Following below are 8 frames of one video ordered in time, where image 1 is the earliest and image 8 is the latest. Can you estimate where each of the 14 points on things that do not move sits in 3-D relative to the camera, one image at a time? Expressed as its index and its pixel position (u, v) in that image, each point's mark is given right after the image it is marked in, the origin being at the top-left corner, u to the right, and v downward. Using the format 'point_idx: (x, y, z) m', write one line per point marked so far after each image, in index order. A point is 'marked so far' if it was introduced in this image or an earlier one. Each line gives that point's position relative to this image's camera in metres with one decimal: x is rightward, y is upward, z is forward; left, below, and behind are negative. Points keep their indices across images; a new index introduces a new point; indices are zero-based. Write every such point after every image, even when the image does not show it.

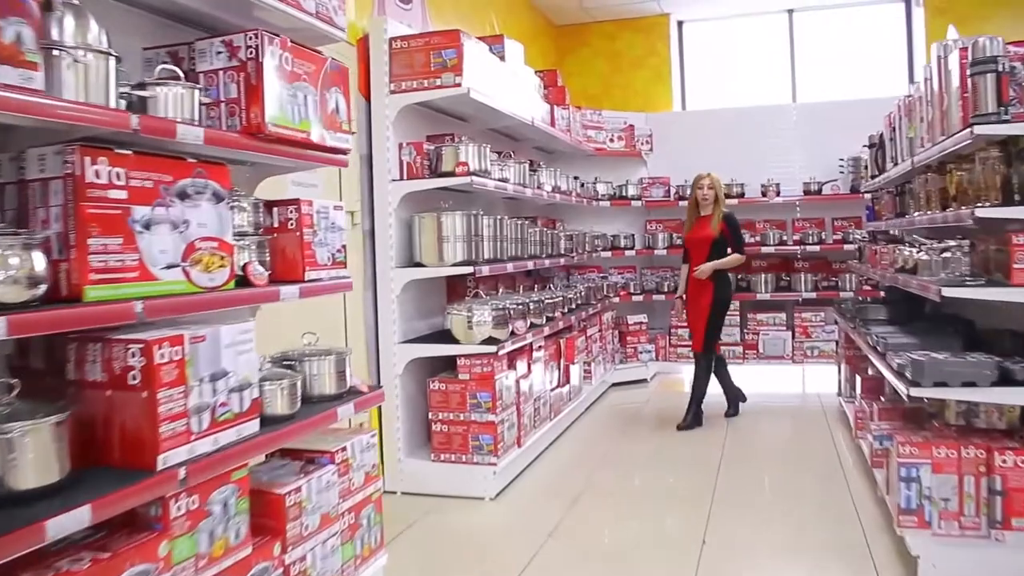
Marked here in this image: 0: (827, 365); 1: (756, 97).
0: (+2.2, -0.6, +6.7) m
1: (+2.0, +1.6, +7.7) m
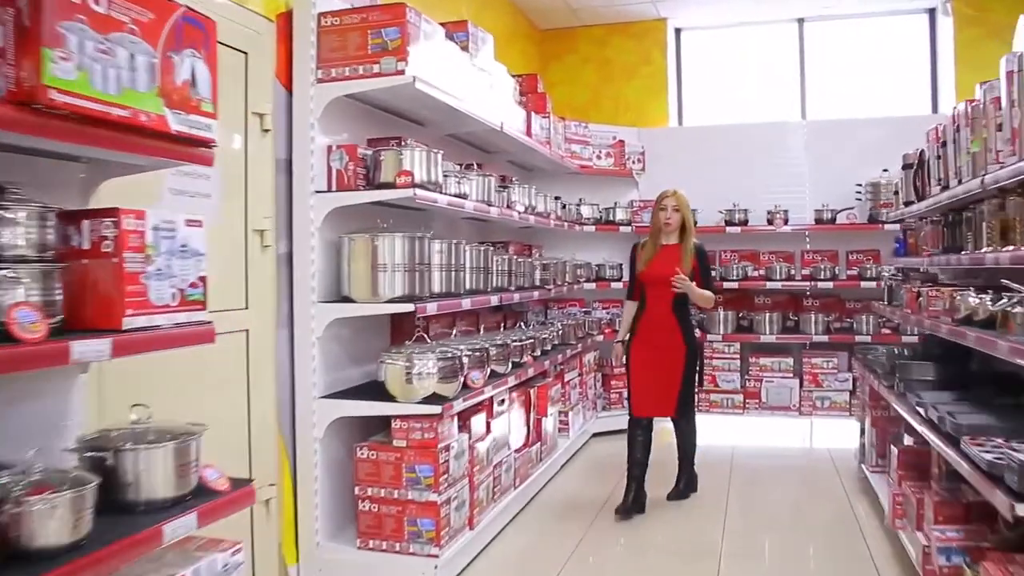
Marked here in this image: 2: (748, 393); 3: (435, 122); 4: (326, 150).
0: (+2.0, -0.8, +5.9) m
1: (+1.8, +1.3, +6.9) m
2: (+1.5, -0.7, +6.0) m
3: (-0.3, +0.7, +4.1) m
4: (-0.7, +0.5, +3.3) m
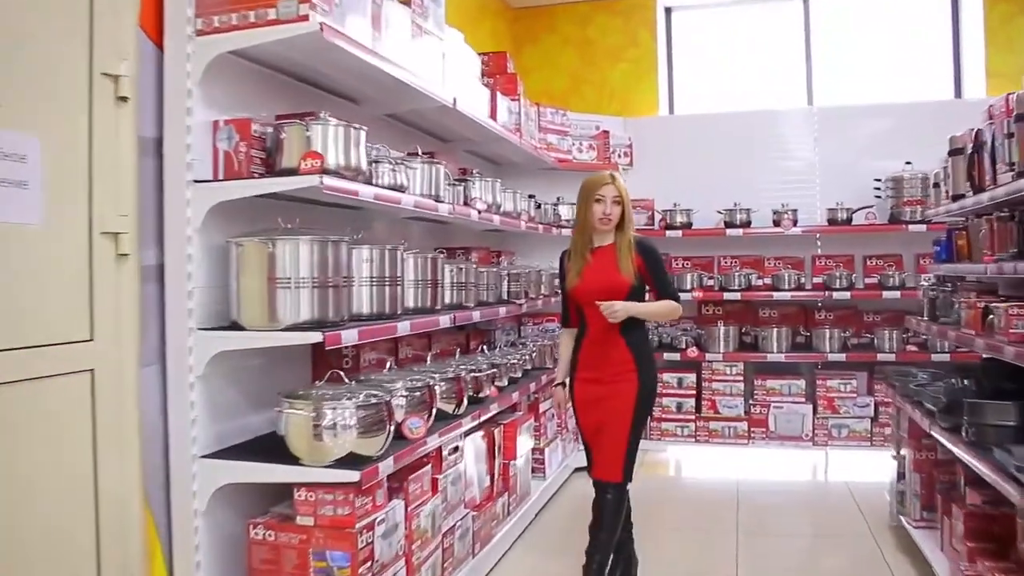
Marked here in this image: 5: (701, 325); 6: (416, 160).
0: (+1.9, -0.9, +5.1) m
1: (+1.6, +1.2, +6.1) m
2: (+1.3, -0.7, +5.2) m
3: (-0.5, +0.7, +3.3) m
4: (-0.8, +0.4, +2.5) m
5: (+1.1, -0.2, +5.5) m
6: (-0.3, +0.4, +3.0) m
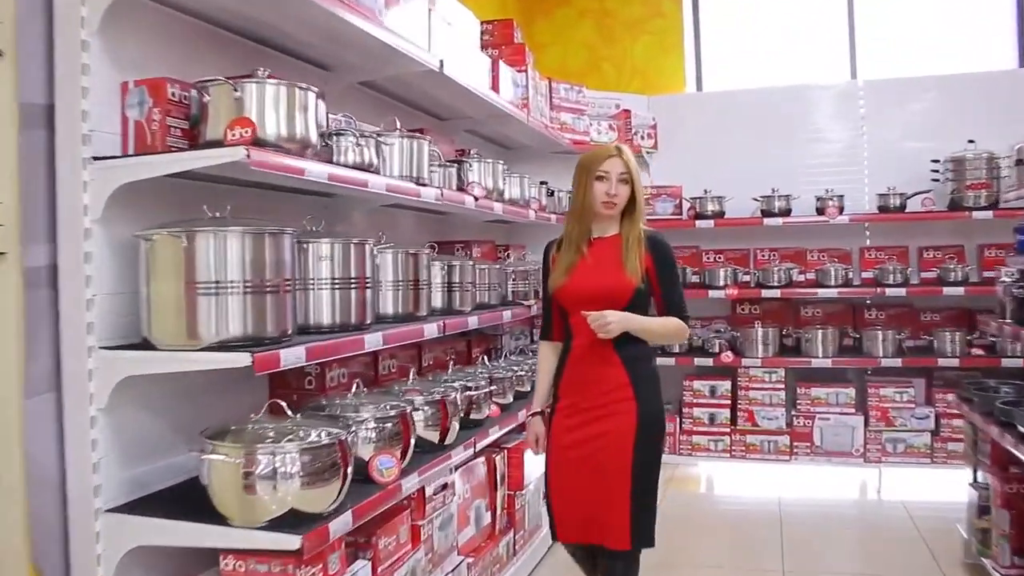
0: (+1.9, -0.9, +4.5) m
1: (+1.7, +1.2, +5.5) m
2: (+1.4, -0.7, +4.6) m
3: (-0.5, +0.7, +2.7) m
4: (-0.8, +0.4, +1.9) m
5: (+1.2, -0.2, +4.9) m
6: (-0.3, +0.4, +2.5) m
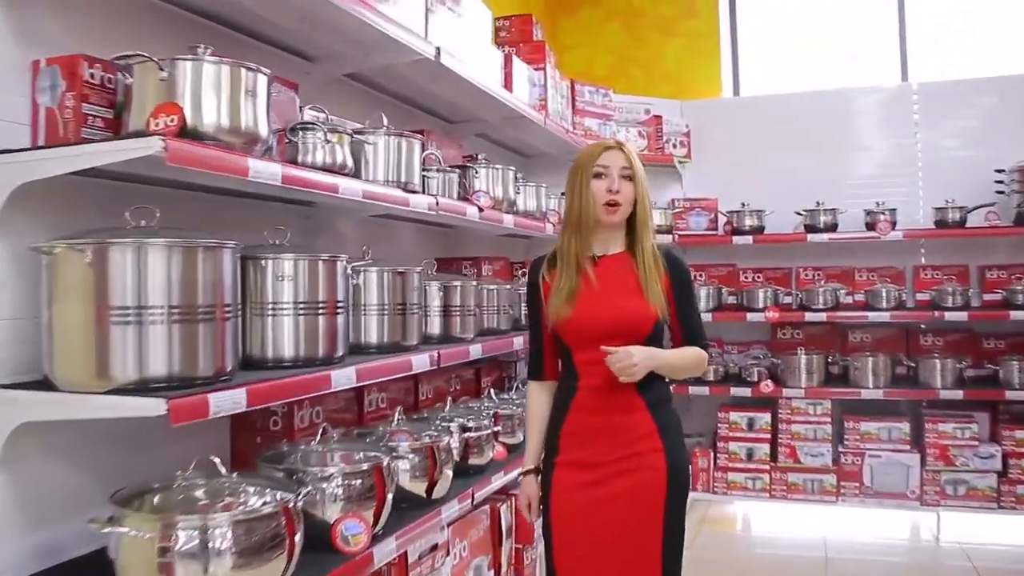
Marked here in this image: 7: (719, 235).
0: (+2.0, -1.0, +4.0) m
1: (+1.8, +1.1, +5.1) m
2: (+1.5, -0.8, +4.2) m
3: (-0.5, +0.6, +2.4) m
4: (-0.8, +0.4, +1.6) m
5: (+1.3, -0.3, +4.5) m
6: (-0.3, +0.3, +2.1) m
7: (+1.0, +0.3, +4.4) m
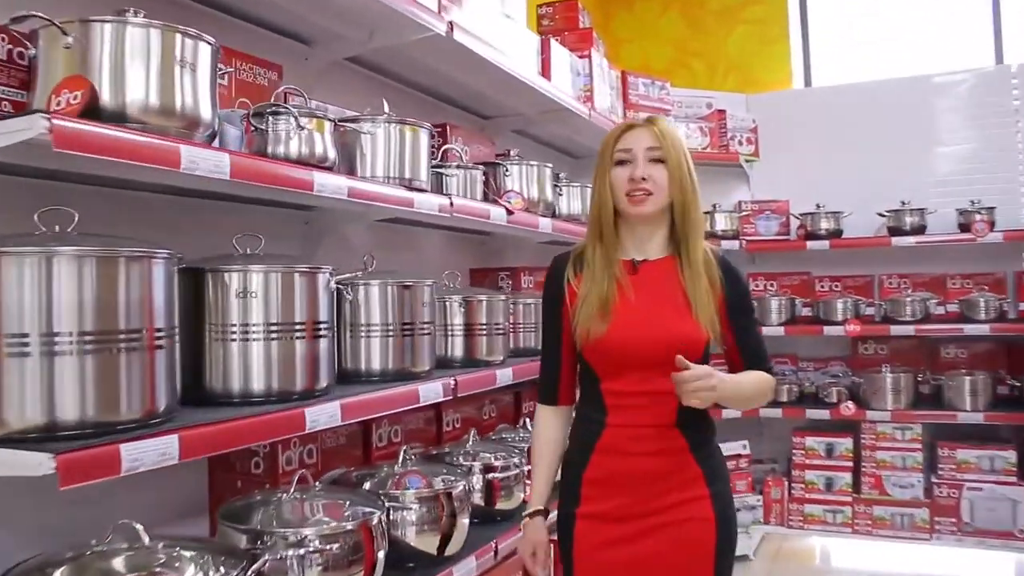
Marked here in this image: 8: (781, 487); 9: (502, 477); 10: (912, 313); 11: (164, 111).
0: (+2.2, -1.0, +3.5) m
1: (+2.1, +1.1, +4.6) m
2: (+1.7, -0.9, +3.7) m
3: (-0.4, +0.6, +2.0) m
4: (-0.8, +0.3, +1.3) m
5: (+1.5, -0.3, +4.0) m
6: (-0.3, +0.3, +1.8) m
7: (+1.2, +0.2, +4.0) m
8: (+1.1, -0.8, +3.9) m
9: (0.0, -0.4, +2.1) m
10: (+1.6, -0.1, +3.7) m
11: (-0.5, +0.2, +1.3) m
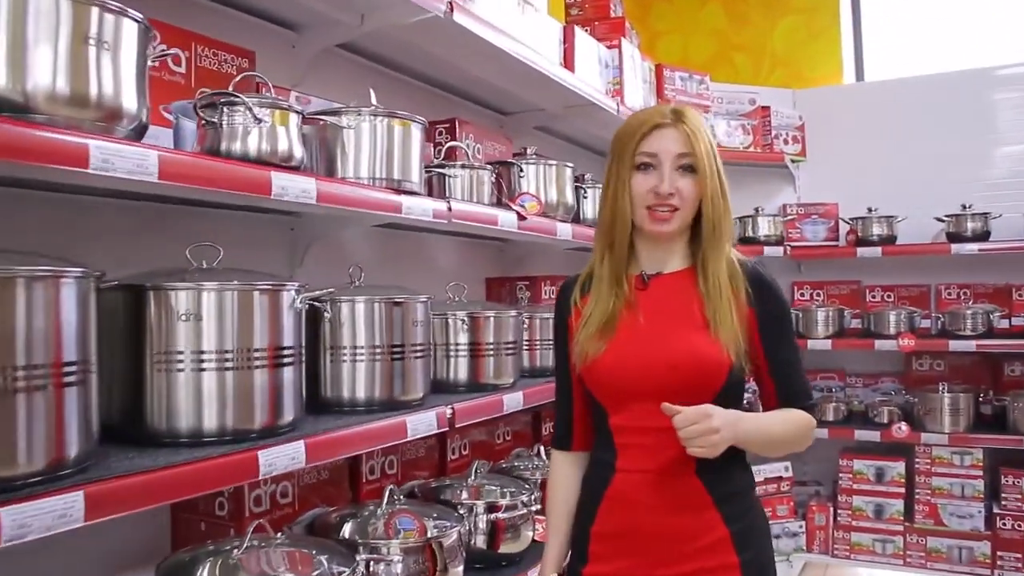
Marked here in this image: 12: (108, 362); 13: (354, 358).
0: (+2.3, -1.0, +3.2) m
1: (+2.2, +1.0, +4.2) m
2: (+1.8, -0.9, +3.4) m
3: (-0.4, +0.5, +1.8) m
4: (-0.8, +0.3, +1.1) m
5: (+1.6, -0.4, +3.7) m
6: (-0.3, +0.3, +1.5) m
7: (+1.3, +0.2, +3.7) m
8: (+1.2, -0.9, +3.7) m
9: (0.0, -0.5, +1.9) m
10: (+1.7, -0.1, +3.4) m
11: (-0.5, +0.2, +1.0) m
12: (-0.6, -0.1, +1.3) m
13: (-0.3, -0.1, +1.6) m
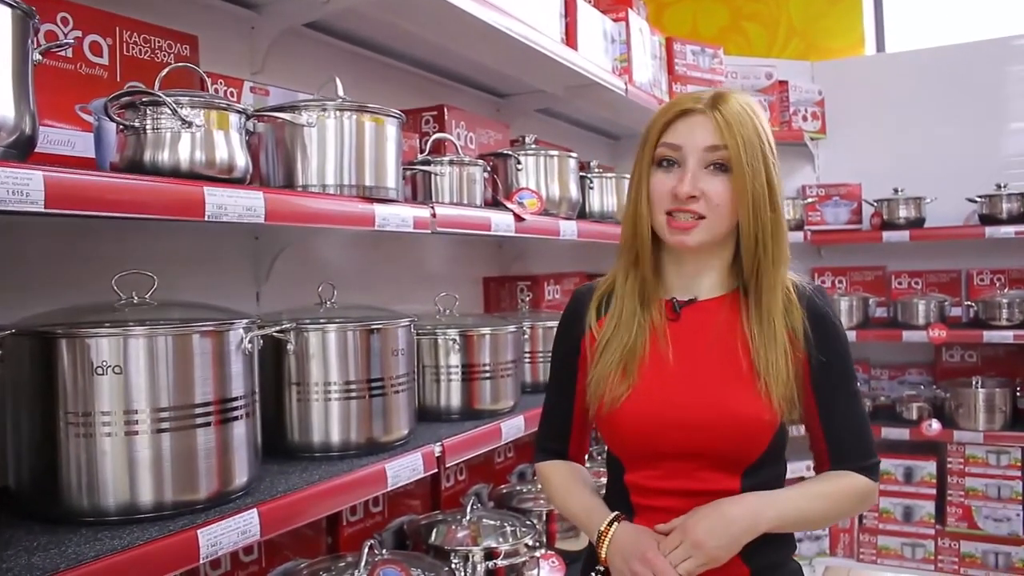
0: (+2.3, -1.0, +2.9) m
1: (+2.2, +1.1, +4.0) m
2: (+1.8, -0.9, +3.2) m
3: (-0.4, +0.5, +1.6) m
4: (-0.8, +0.3, +0.9) m
5: (+1.6, -0.3, +3.5) m
6: (-0.3, +0.3, +1.3) m
7: (+1.3, +0.2, +3.4) m
8: (+1.2, -0.8, +3.4) m
9: (0.0, -0.5, +1.6) m
10: (+1.7, -0.1, +3.2) m
11: (-0.5, +0.2, +0.8) m
12: (-0.6, -0.2, +1.1) m
13: (-0.3, -0.2, +1.4) m
